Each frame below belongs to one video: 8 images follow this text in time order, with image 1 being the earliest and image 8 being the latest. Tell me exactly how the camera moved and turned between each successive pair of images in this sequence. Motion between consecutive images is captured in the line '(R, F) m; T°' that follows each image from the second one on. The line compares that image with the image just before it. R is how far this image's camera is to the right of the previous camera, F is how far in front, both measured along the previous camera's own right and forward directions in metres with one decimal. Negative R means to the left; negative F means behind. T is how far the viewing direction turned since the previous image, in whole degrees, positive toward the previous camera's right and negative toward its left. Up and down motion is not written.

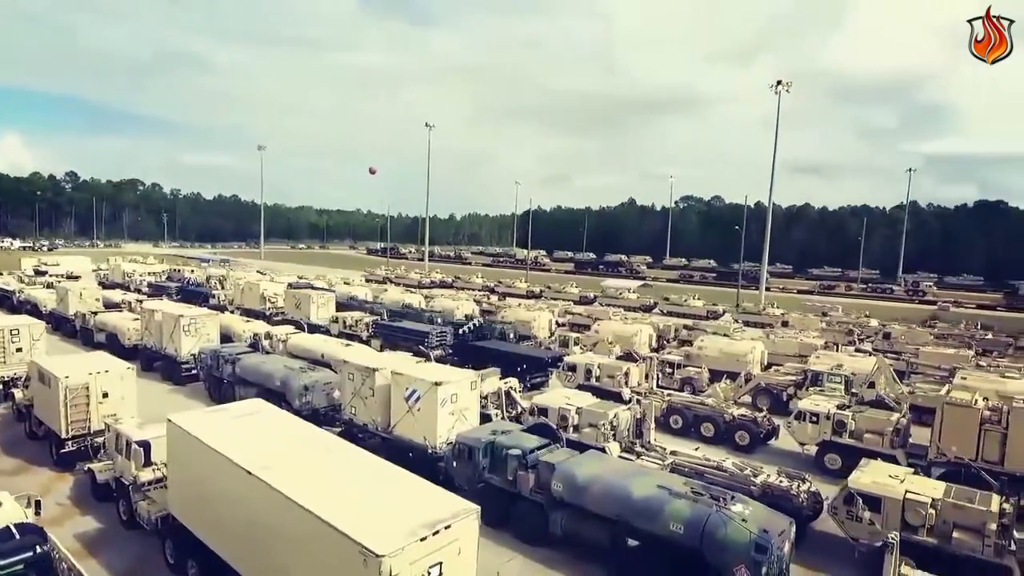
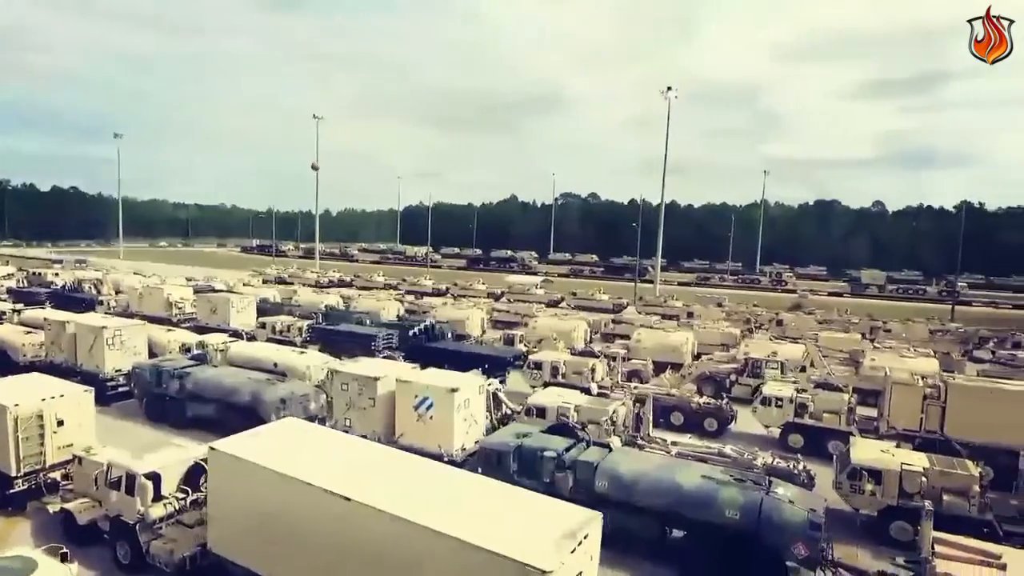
(-3.8, +0.4) m; +12°
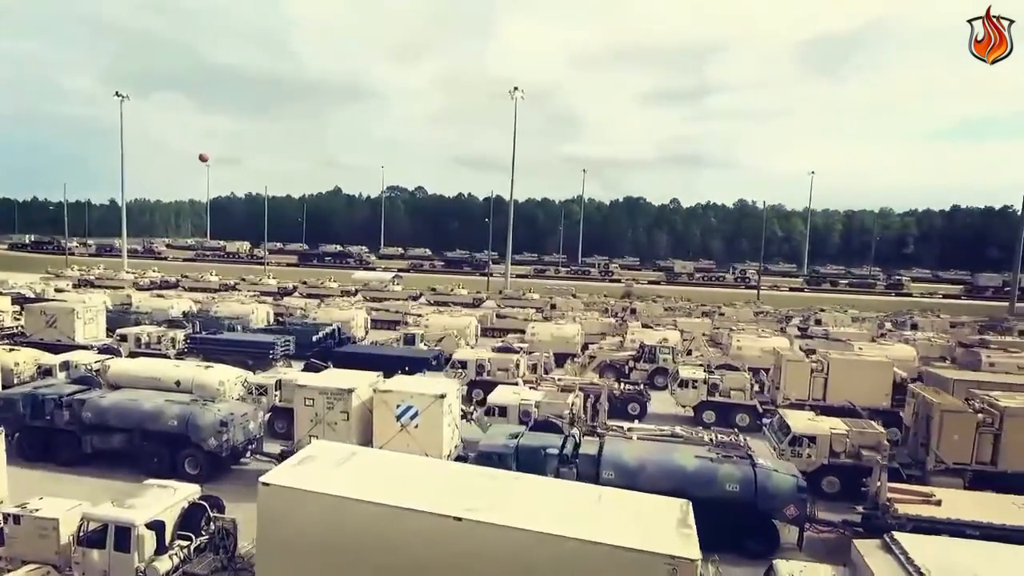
(-4.5, +0.5) m; +17°
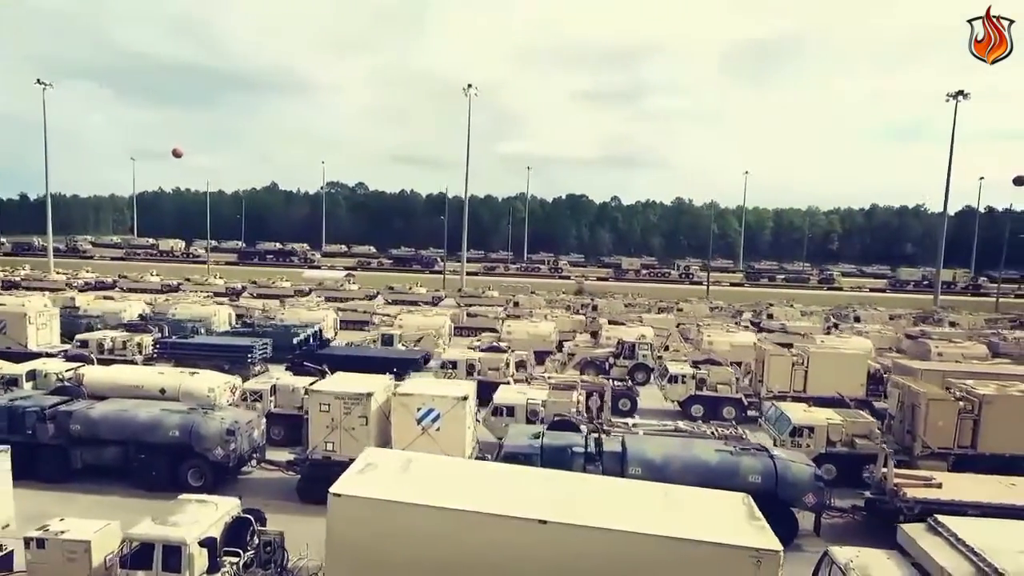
(-2.2, +0.1) m; +6°
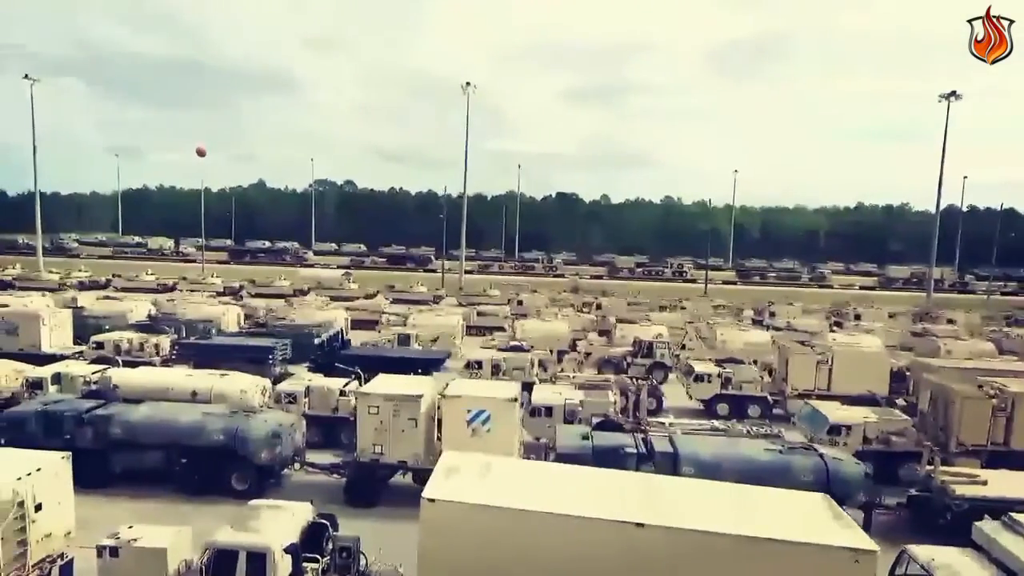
(-1.7, +0.1) m; +1°
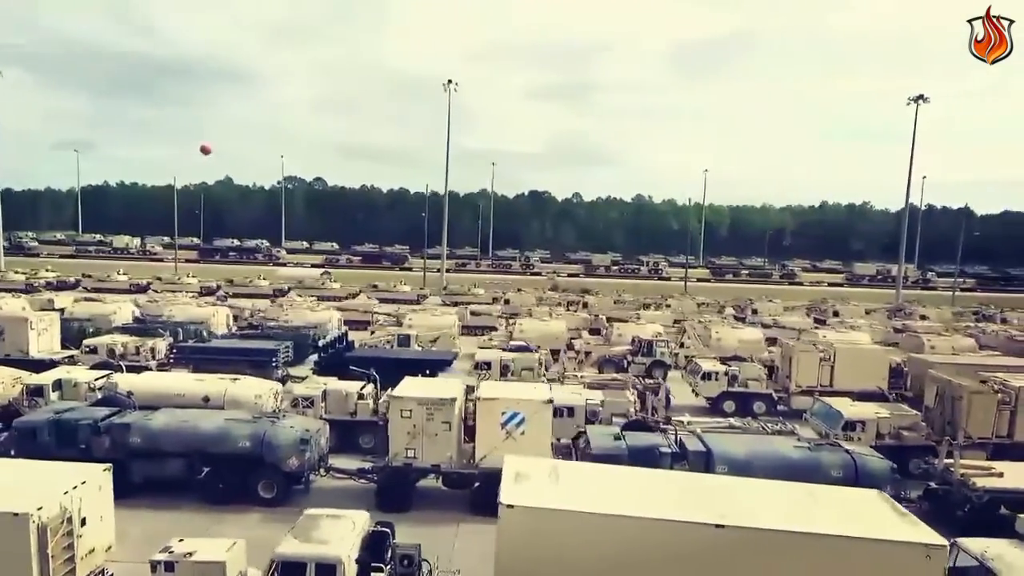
(-1.7, +0.1) m; +3°
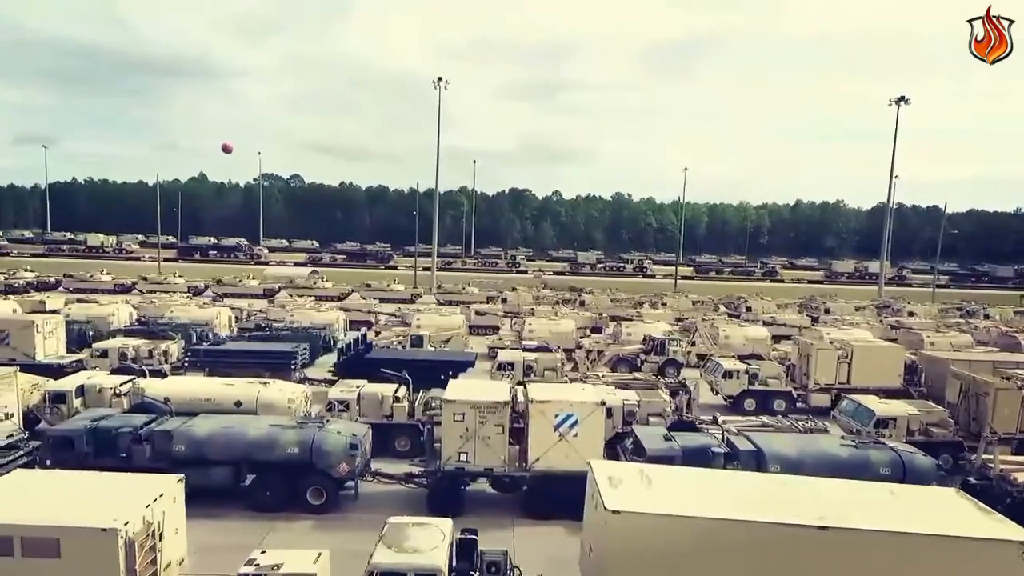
(-2.0, +0.1) m; +2°
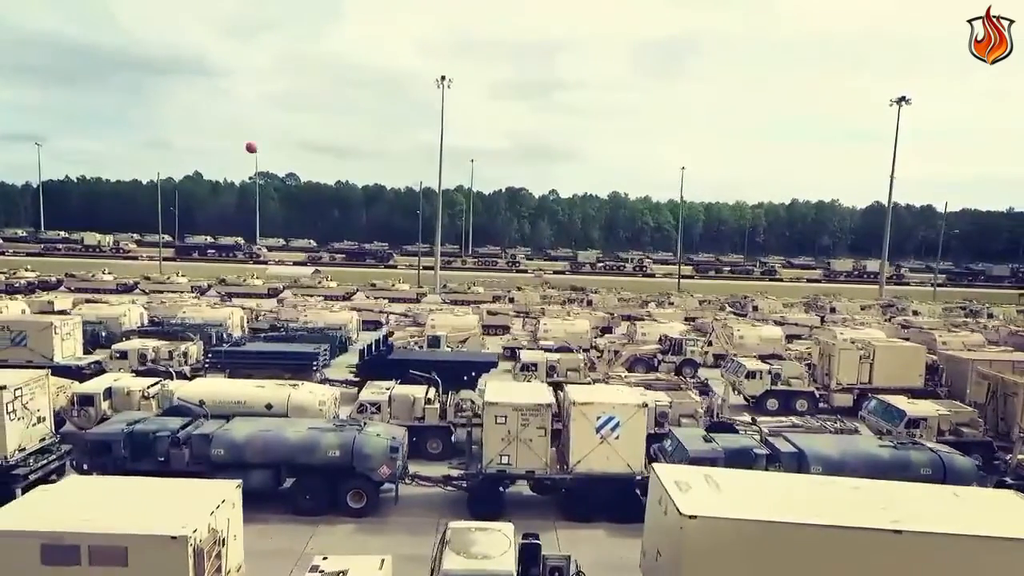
(-1.3, +0.1) m; +1°
